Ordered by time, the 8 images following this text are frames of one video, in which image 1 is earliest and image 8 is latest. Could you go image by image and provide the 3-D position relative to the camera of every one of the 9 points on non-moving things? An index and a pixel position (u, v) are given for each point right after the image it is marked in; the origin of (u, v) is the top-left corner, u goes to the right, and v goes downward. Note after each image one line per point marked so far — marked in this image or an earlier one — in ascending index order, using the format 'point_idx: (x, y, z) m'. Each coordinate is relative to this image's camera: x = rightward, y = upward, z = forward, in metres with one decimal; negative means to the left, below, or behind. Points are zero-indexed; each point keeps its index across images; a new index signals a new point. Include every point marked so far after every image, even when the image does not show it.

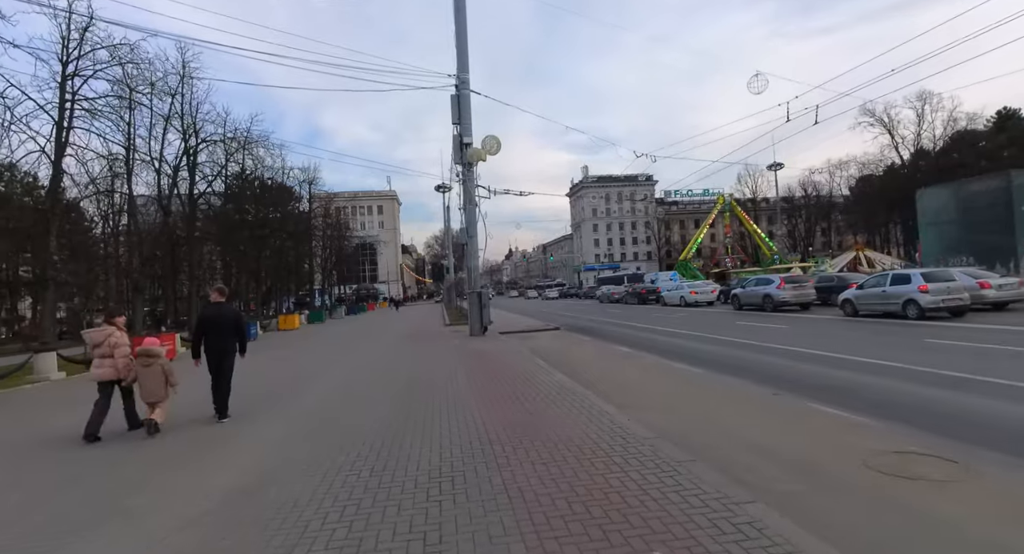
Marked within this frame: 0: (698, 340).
0: (+6.5, -2.2, +17.7) m
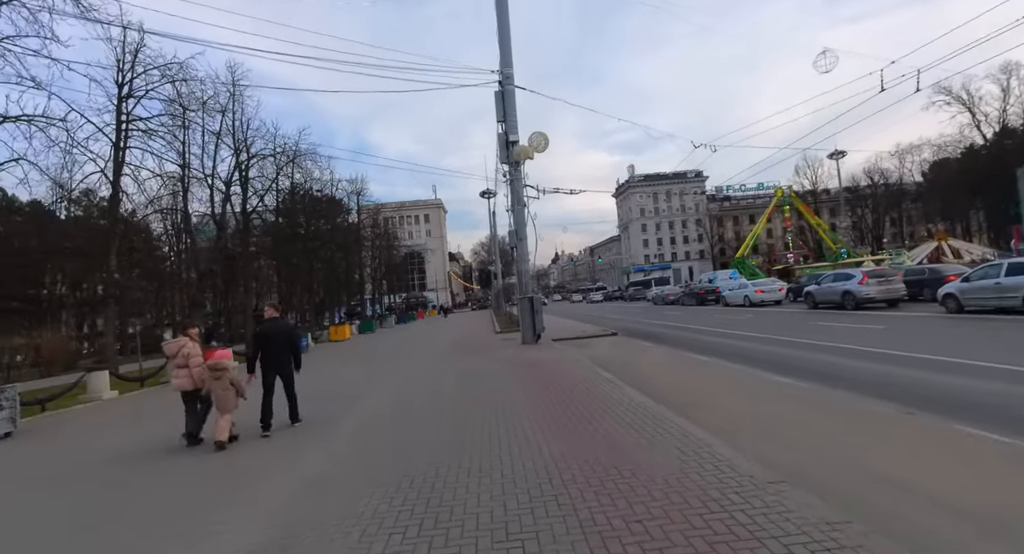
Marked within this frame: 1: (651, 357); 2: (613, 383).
0: (+8.3, -2.1, +16.1) m
1: (+4.0, -2.3, +14.7) m
2: (+2.3, -2.5, +12.1) m
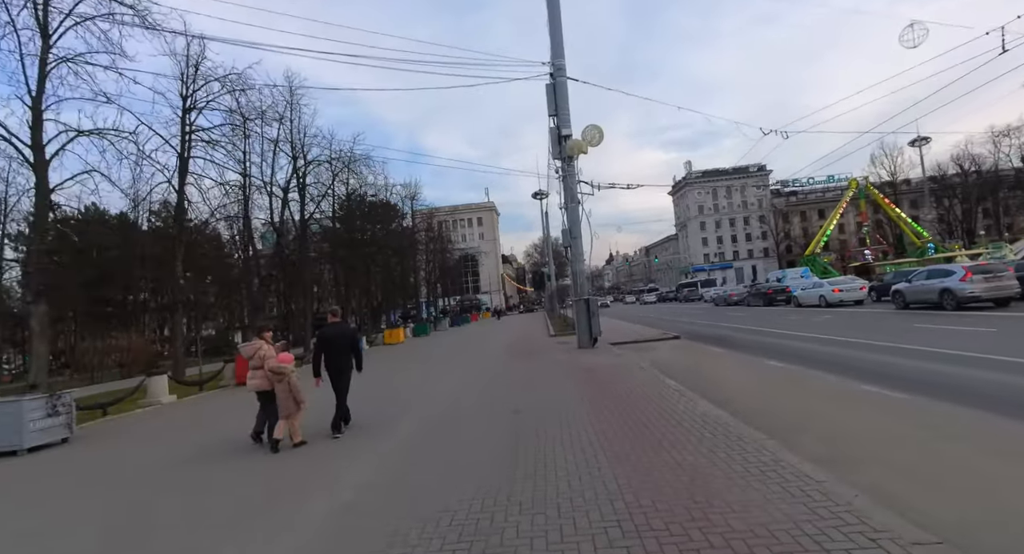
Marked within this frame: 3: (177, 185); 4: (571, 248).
0: (+9.9, -2.1, +14.5) m
1: (+5.5, -2.3, +13.5) m
2: (+3.5, -2.4, +11.1) m
3: (-11.7, +3.2, +17.7) m
4: (+1.9, +1.0, +16.5) m
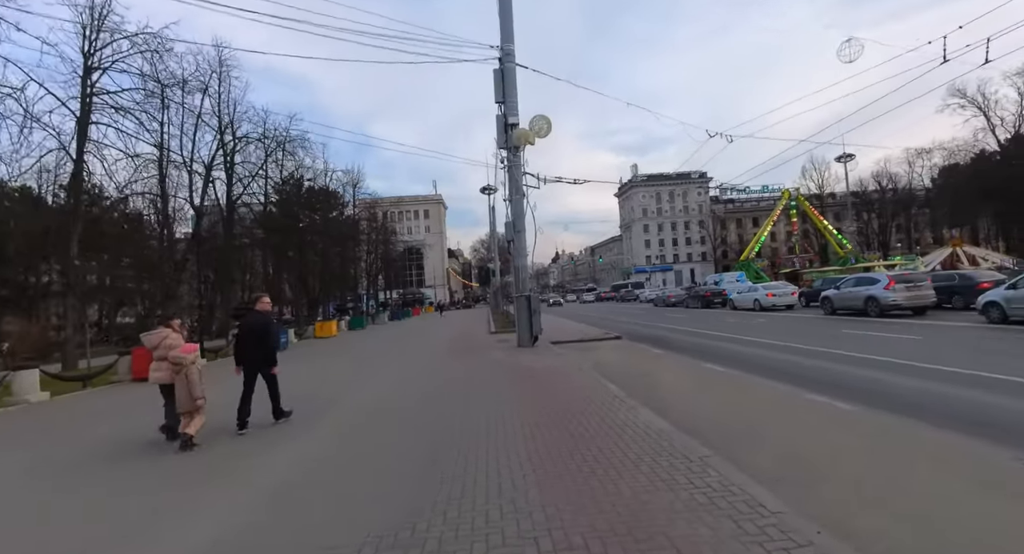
0: (+8.1, -2.2, +14.8) m
1: (+3.9, -2.3, +13.4) m
2: (+2.1, -2.4, +10.8) m
3: (-13.5, +3.8, +15.7) m
4: (+0.1, +1.1, +16.0) m
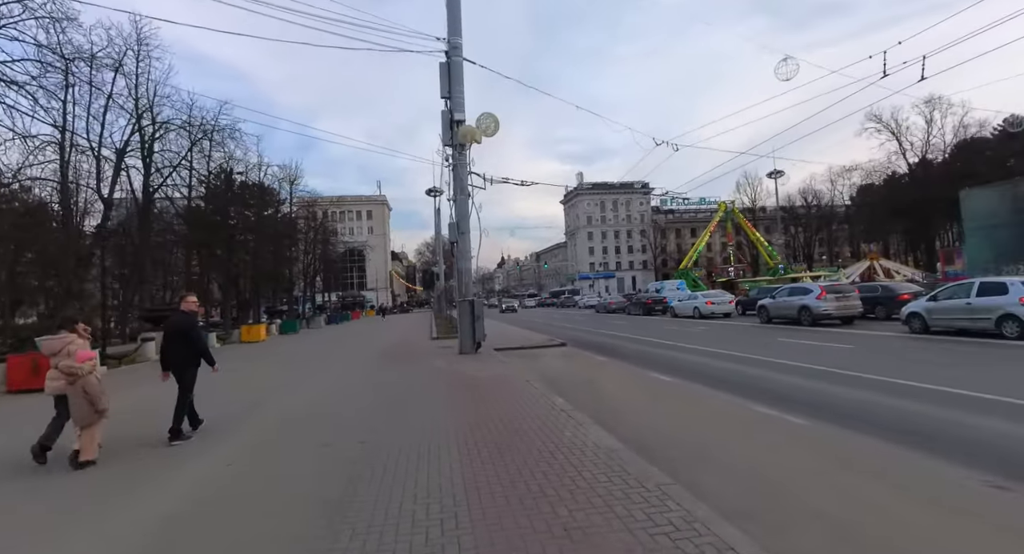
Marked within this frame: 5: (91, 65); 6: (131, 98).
0: (+6.5, -2.5, +15.0) m
1: (+2.4, -2.5, +13.1) m
2: (+0.9, -2.5, +10.4) m
3: (-15.1, +4.0, +13.7) m
4: (-1.6, +1.0, +15.3) m
5: (-14.4, +7.2, +17.4) m
6: (-14.9, +7.1, +19.8) m
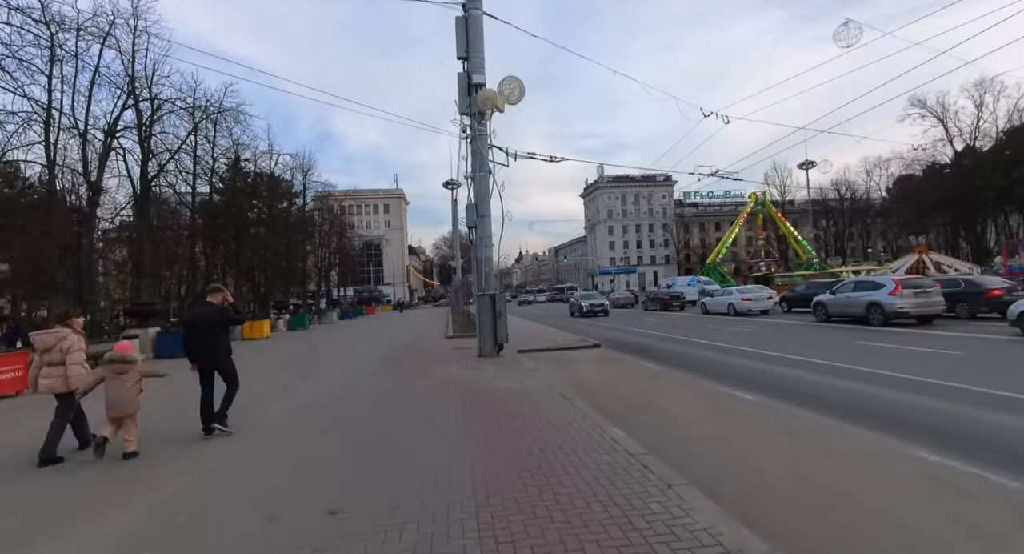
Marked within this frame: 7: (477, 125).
0: (+7.1, -2.3, +13.0) m
1: (+3.0, -2.3, +11.2) m
2: (+1.4, -2.3, +8.5) m
3: (-14.4, +4.2, +12.3) m
4: (-0.9, +1.2, +13.5) m
5: (-13.7, +7.5, +15.9) m
6: (-14.1, +7.4, +18.4) m
7: (-0.8, +3.4, +11.3) m
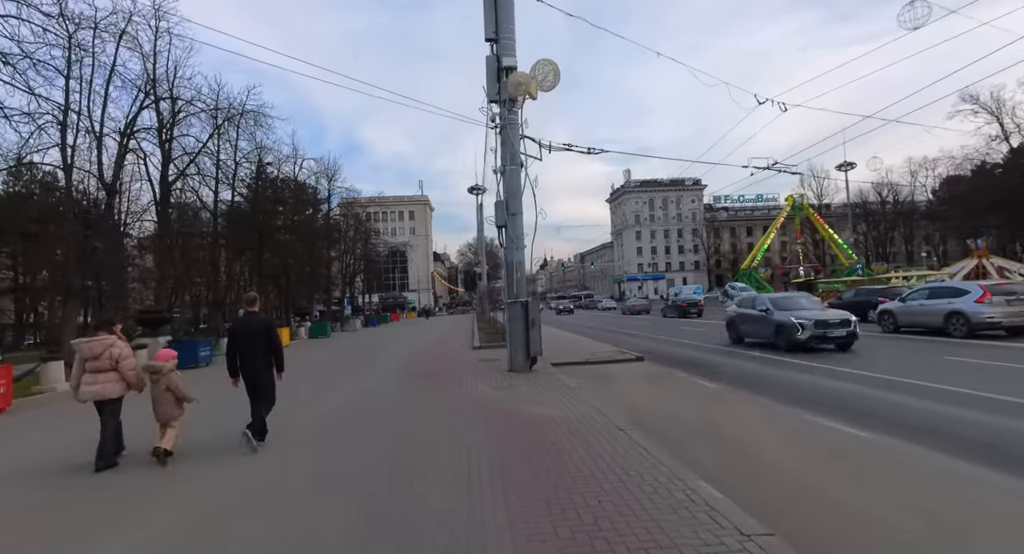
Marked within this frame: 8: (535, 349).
0: (+7.9, -2.4, +11.4) m
1: (+3.6, -2.4, +9.9) m
2: (+2.0, -2.4, +7.2) m
3: (-13.7, +4.1, +11.8) m
4: (-0.2, +1.1, +12.4) m
5: (-12.7, +7.3, +15.5) m
6: (-13.0, +7.1, +17.9) m
7: (-0.1, +3.3, +10.2) m
8: (+0.5, -1.7, +12.4) m
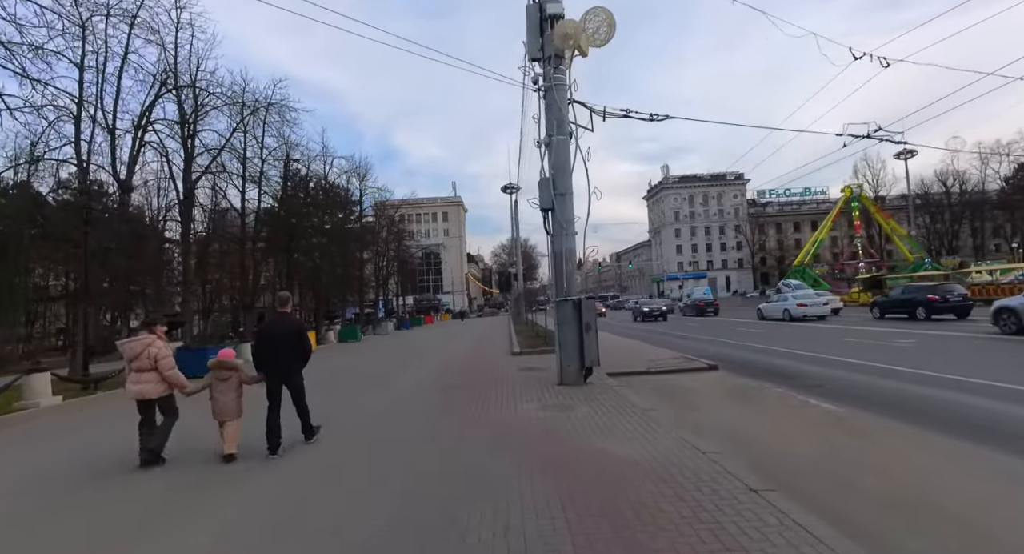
0: (+8.8, -2.2, +9.2) m
1: (+4.4, -2.2, +7.9) m
2: (+2.6, -2.3, +5.3) m
3: (-12.8, +4.0, +11.0) m
4: (+0.8, +1.2, +10.7) m
5: (-11.6, +7.3, +14.6) m
6: (-11.8, +7.1, +17.1) m
7: (+0.7, +3.4, +8.5) m
8: (+1.5, -1.6, +10.6) m
